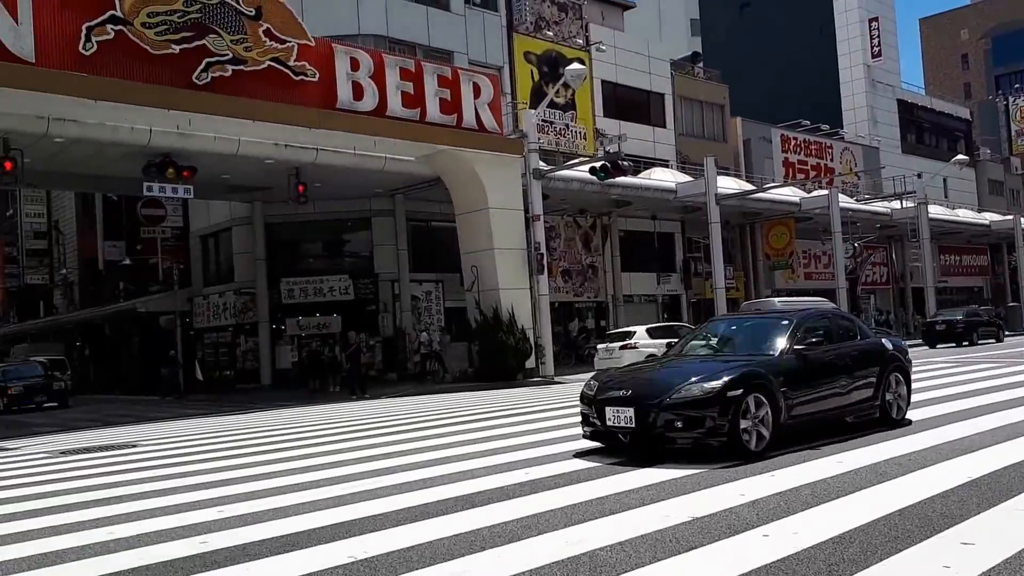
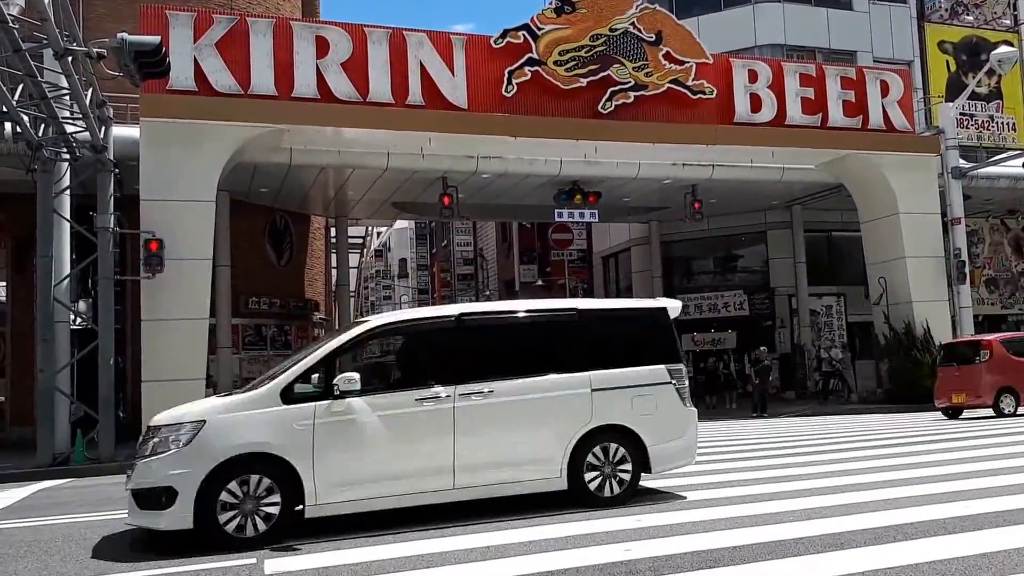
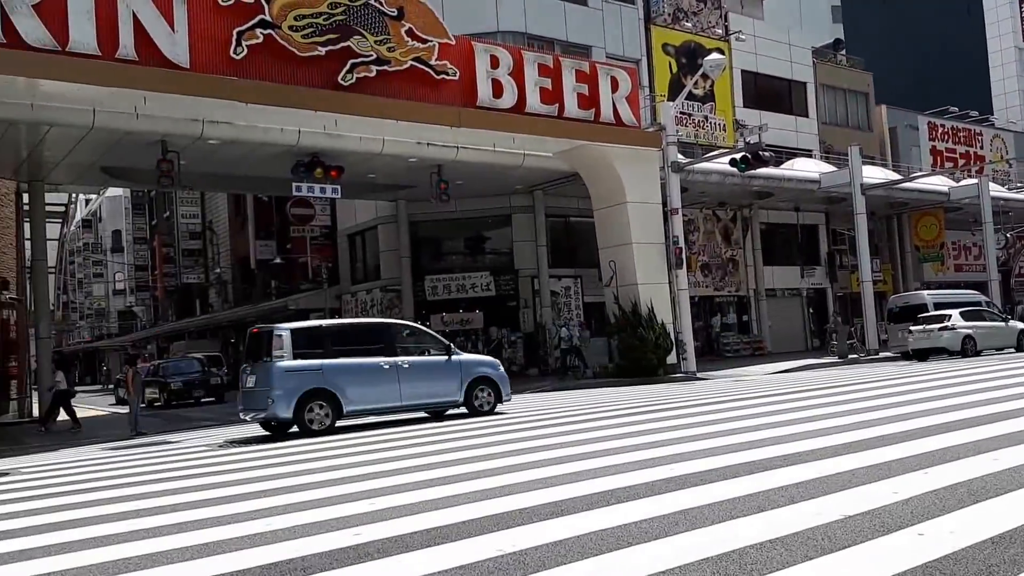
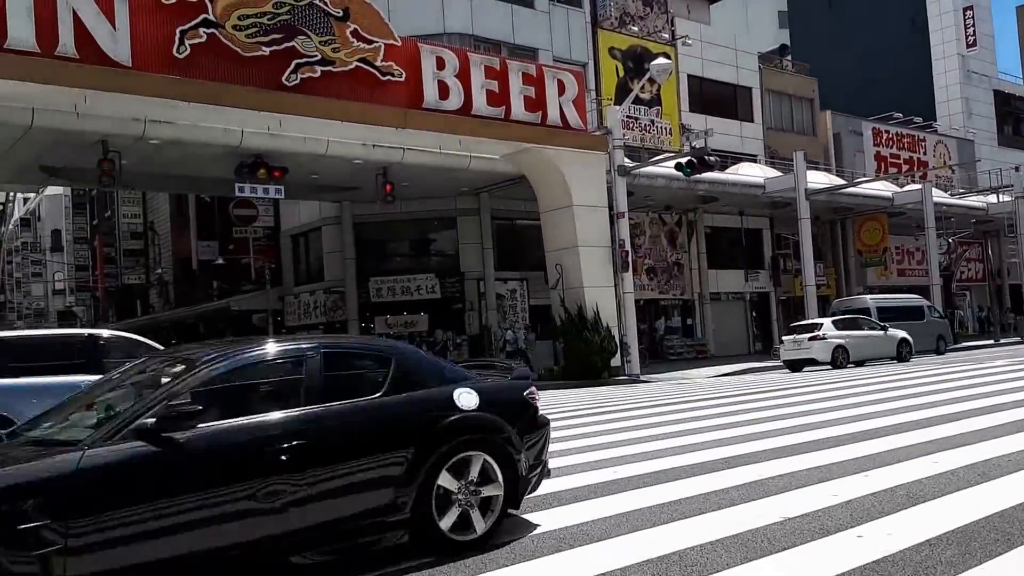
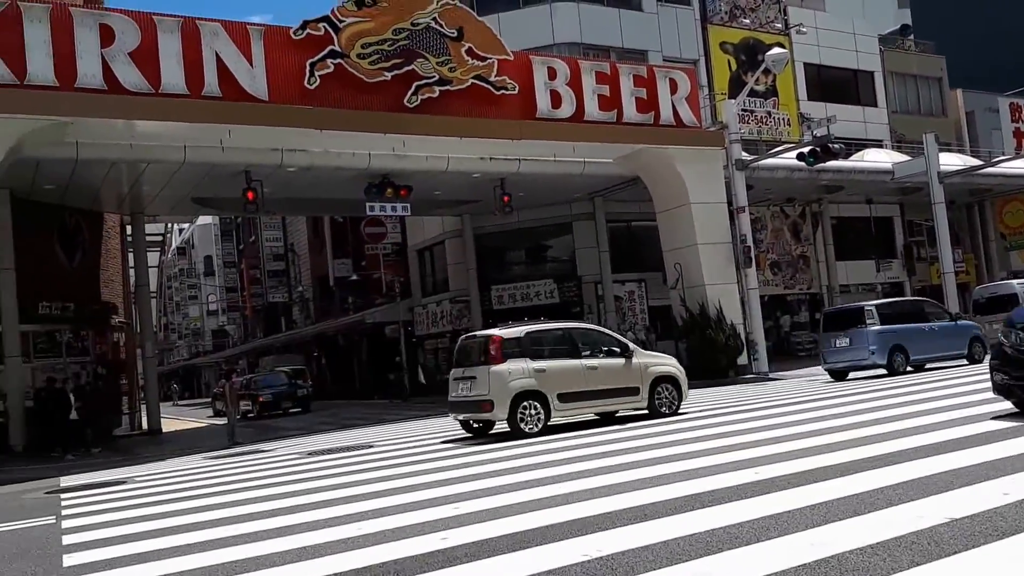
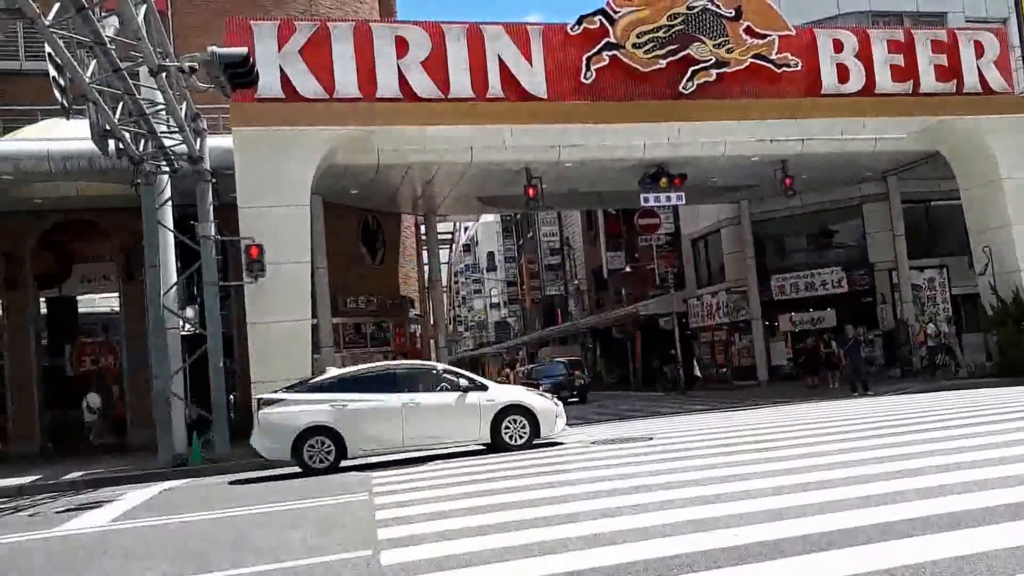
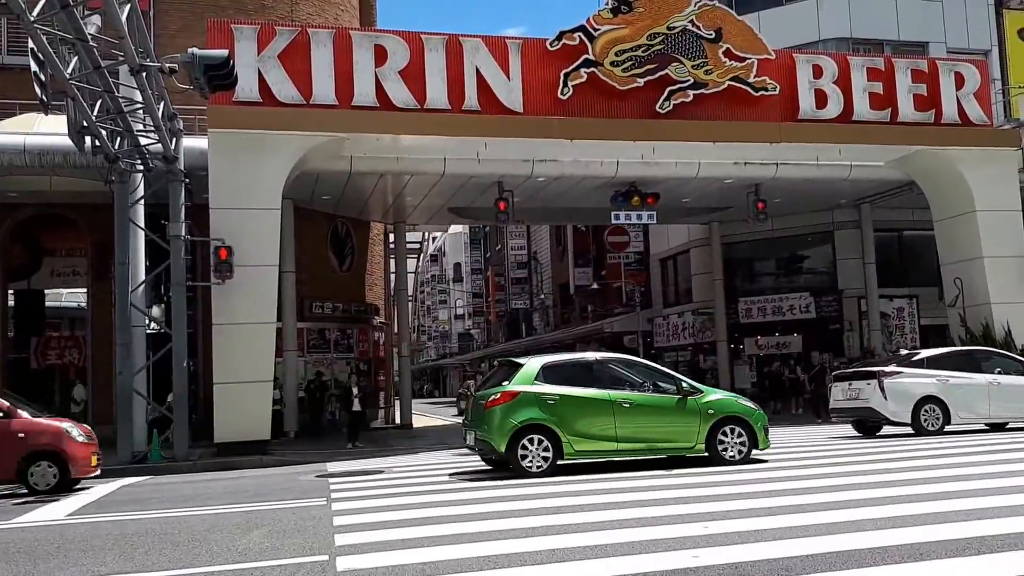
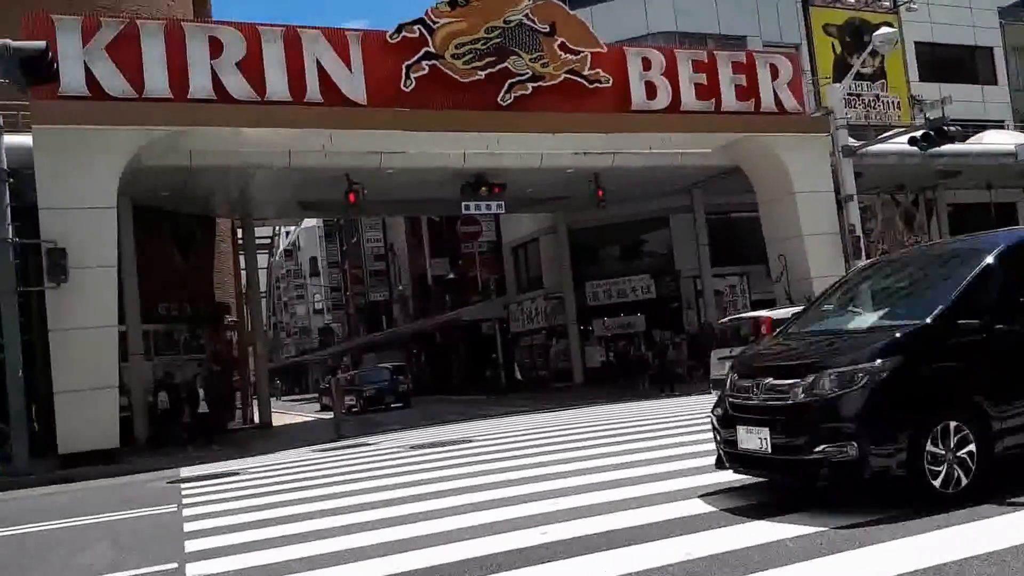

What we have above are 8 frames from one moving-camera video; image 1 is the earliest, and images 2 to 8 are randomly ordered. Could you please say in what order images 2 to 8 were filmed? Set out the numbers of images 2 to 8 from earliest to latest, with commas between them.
4, 3, 5, 8, 6, 7, 2
